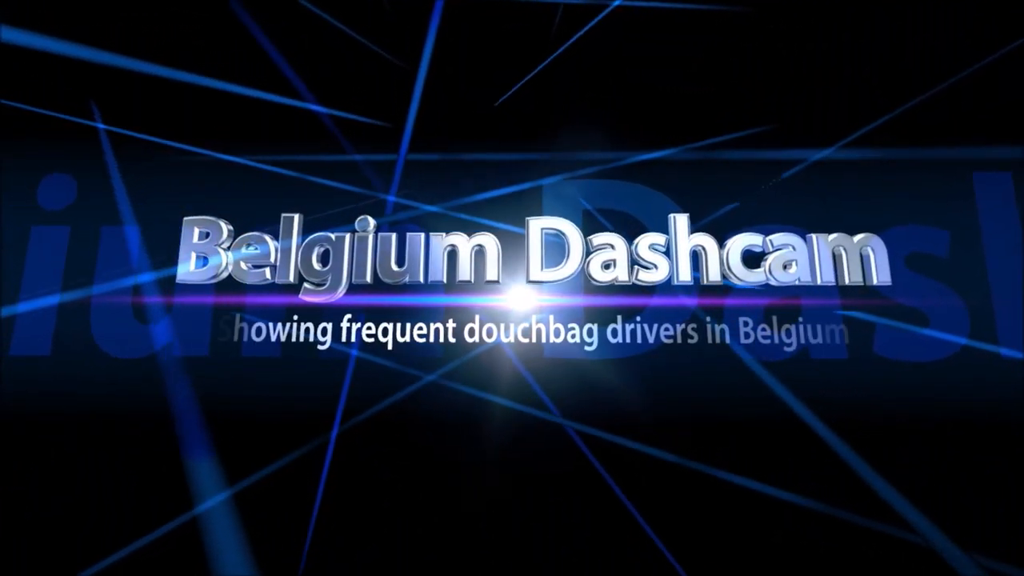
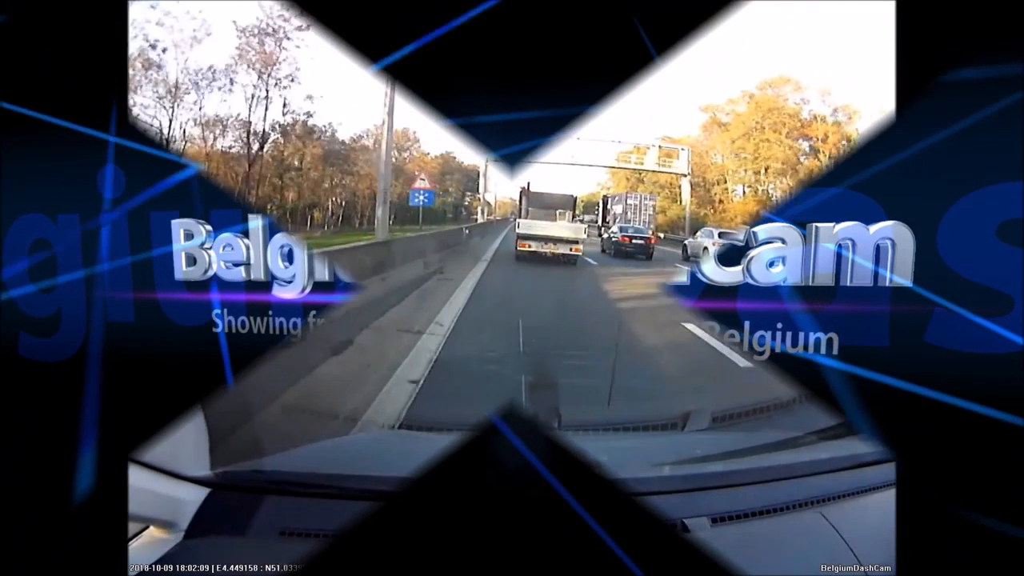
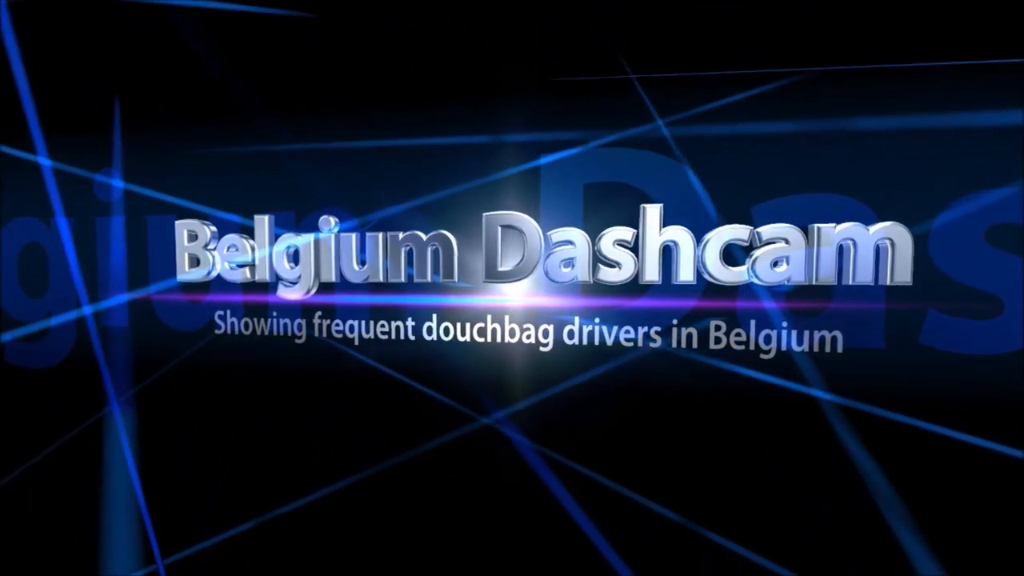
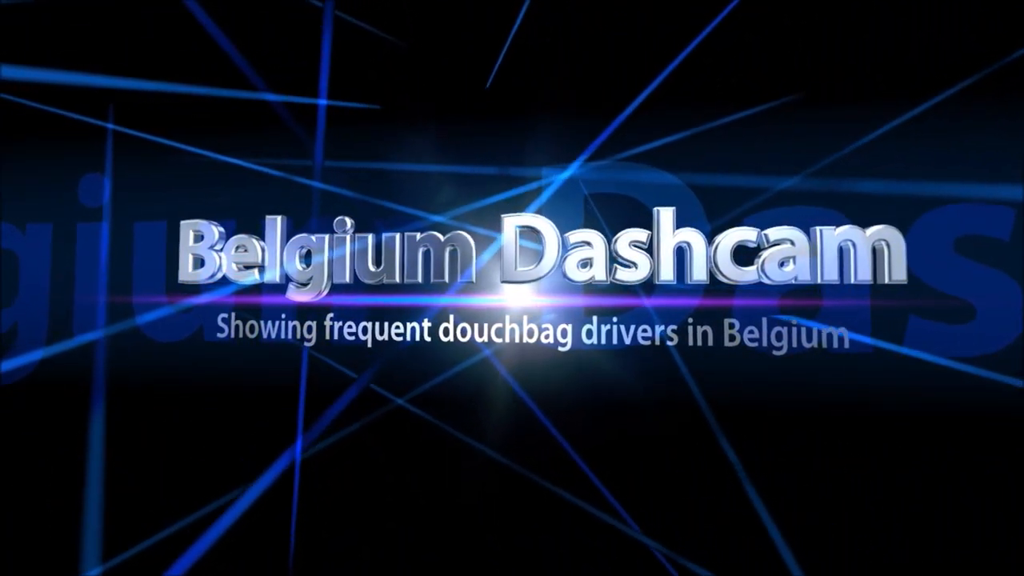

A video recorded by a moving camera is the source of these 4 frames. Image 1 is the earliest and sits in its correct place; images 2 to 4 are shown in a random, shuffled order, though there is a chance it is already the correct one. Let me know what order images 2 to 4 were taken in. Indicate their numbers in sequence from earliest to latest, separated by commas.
4, 3, 2
